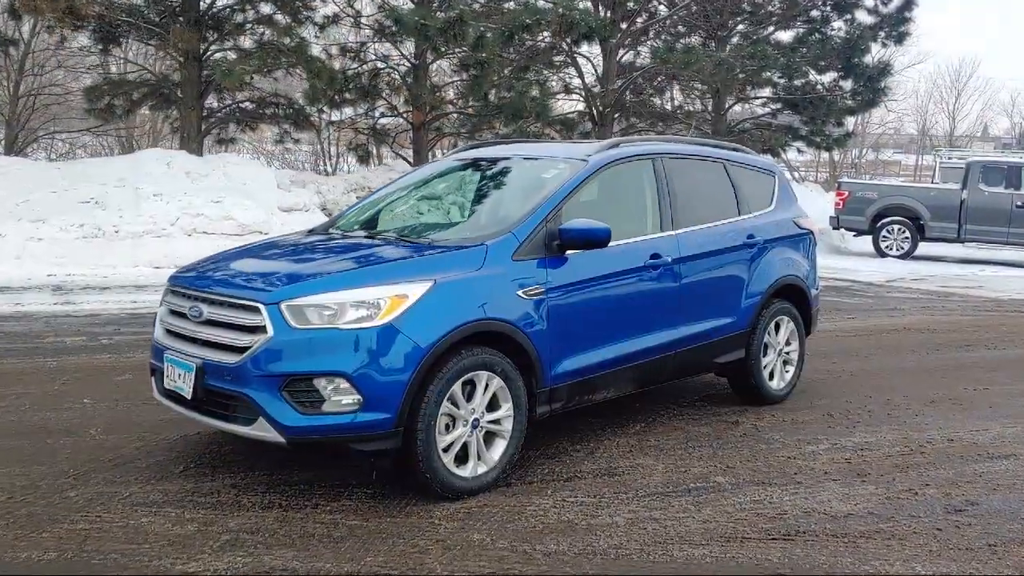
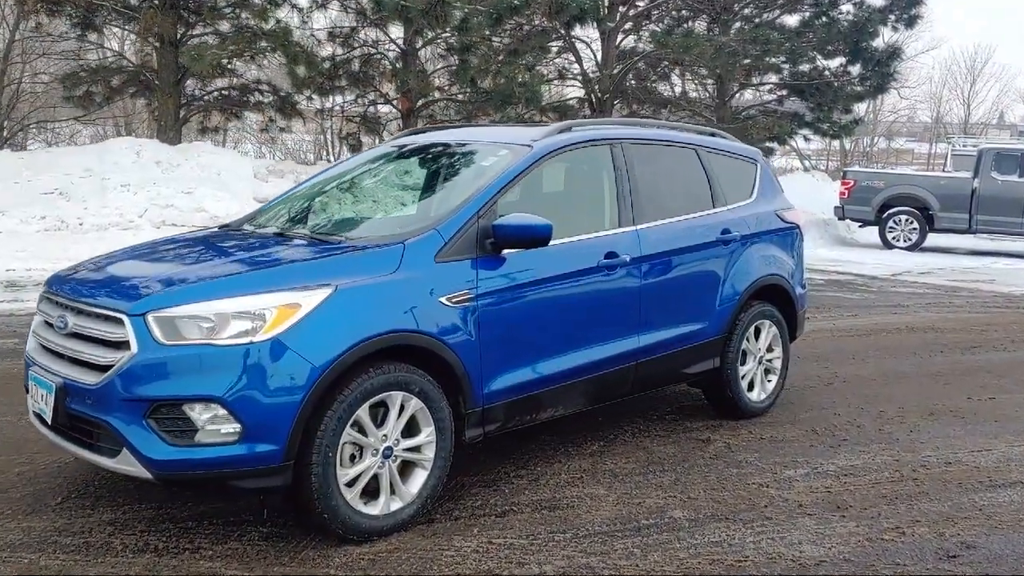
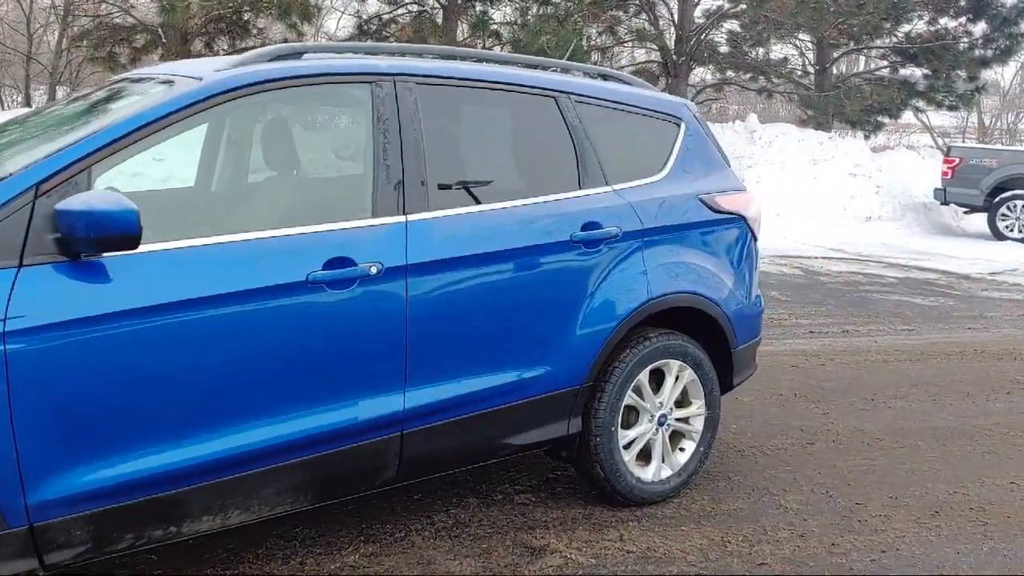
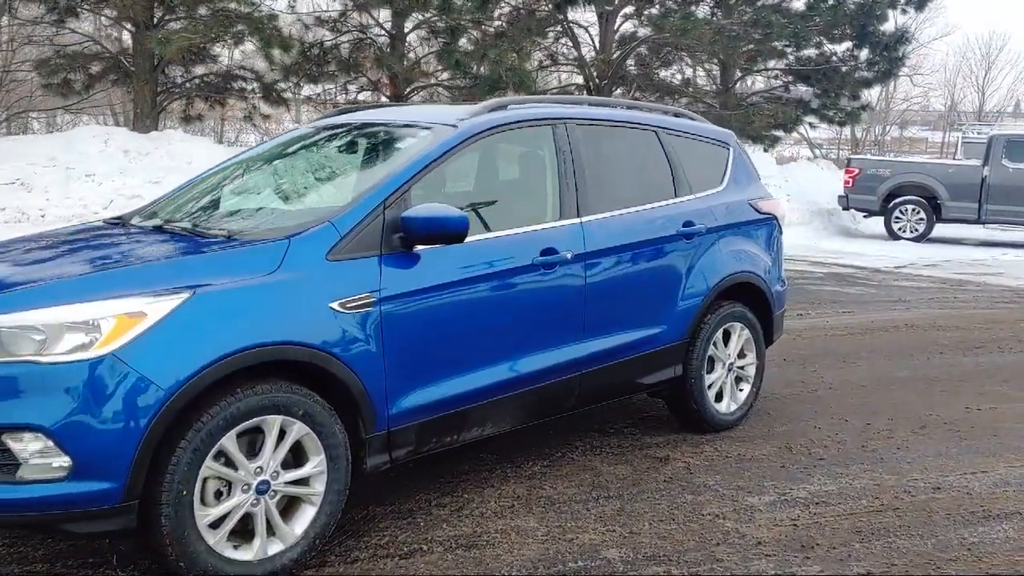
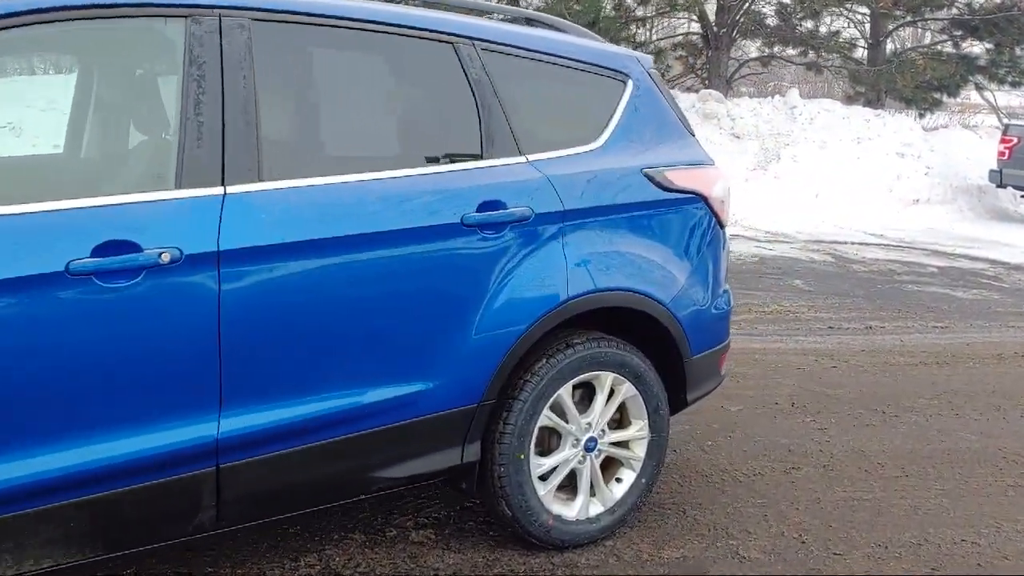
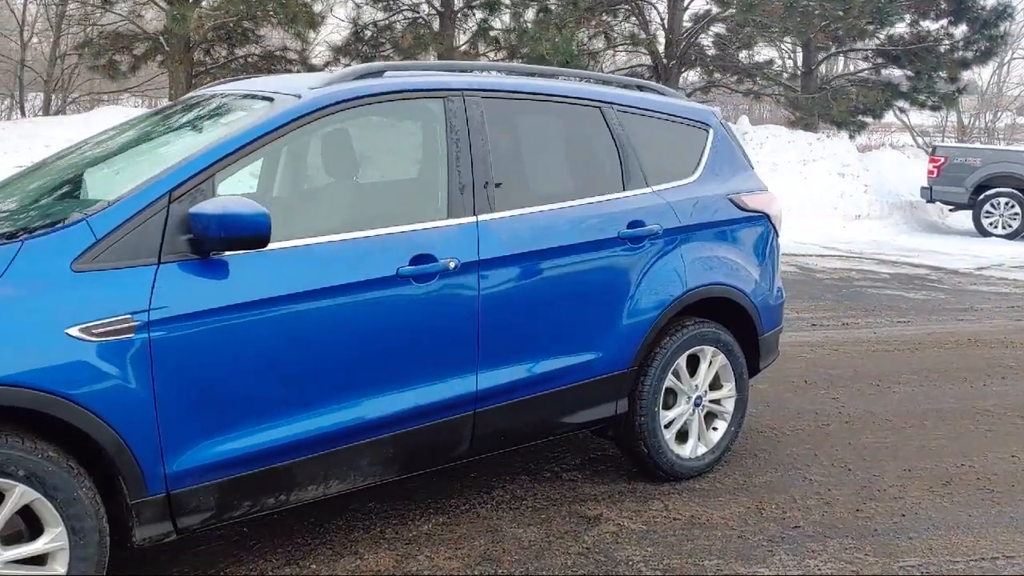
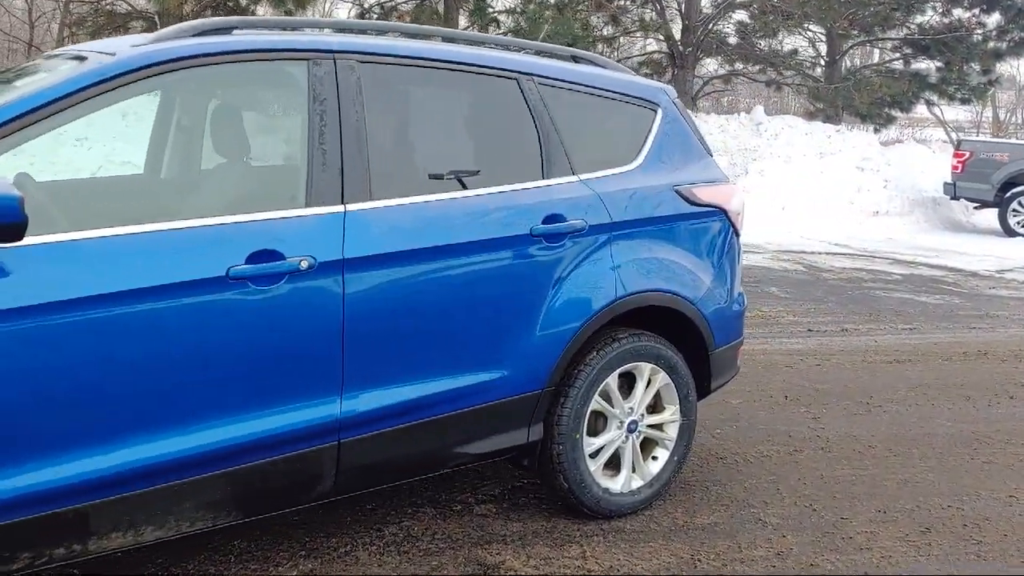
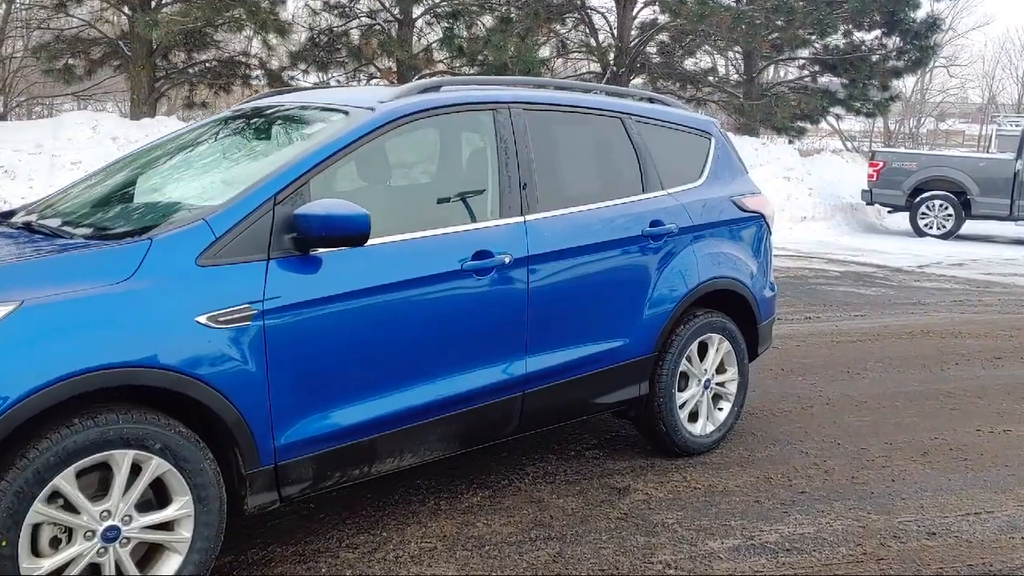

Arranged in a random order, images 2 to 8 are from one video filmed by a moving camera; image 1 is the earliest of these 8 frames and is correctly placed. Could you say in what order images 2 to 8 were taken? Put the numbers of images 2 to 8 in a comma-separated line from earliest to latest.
2, 4, 8, 6, 3, 7, 5
